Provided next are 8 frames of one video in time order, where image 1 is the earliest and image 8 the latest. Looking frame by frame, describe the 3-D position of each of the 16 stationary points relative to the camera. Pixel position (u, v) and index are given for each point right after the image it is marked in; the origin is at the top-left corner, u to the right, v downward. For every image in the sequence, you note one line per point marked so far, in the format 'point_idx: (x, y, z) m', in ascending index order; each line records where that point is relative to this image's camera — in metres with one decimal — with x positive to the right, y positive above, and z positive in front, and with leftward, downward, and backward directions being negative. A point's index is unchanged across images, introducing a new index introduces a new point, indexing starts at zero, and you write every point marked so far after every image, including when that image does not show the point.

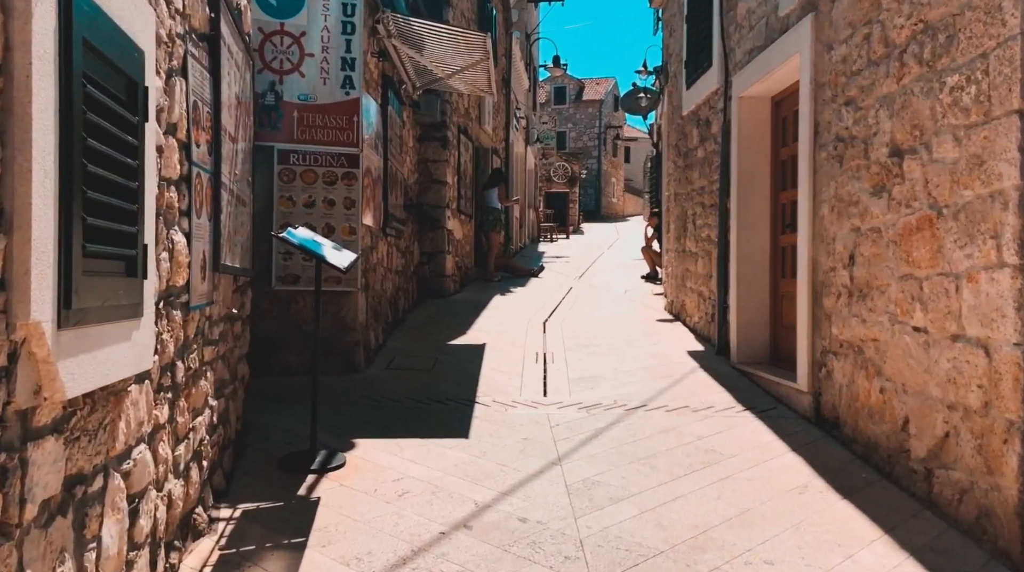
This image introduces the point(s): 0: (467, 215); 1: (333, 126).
0: (-0.6, +1.0, +10.8) m
1: (-1.3, +1.1, +5.7) m
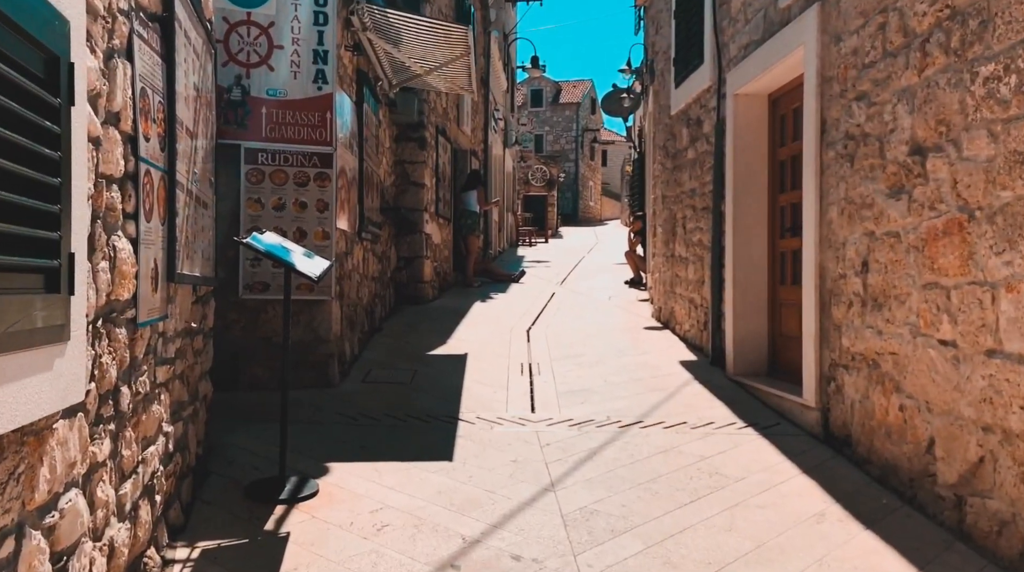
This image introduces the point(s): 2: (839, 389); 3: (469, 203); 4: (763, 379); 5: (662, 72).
0: (-0.9, +0.9, +10.4) m
1: (-1.4, +1.1, +5.3) m
2: (+1.7, -0.5, +4.2) m
3: (-0.6, +1.1, +10.7) m
4: (+1.8, -0.7, +5.5) m
5: (+1.6, +2.2, +8.2) m
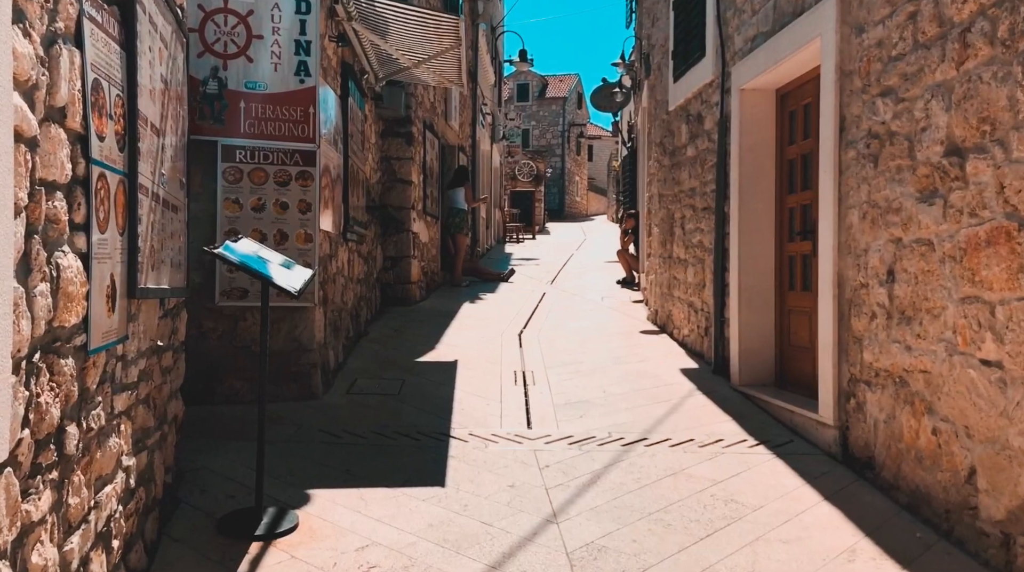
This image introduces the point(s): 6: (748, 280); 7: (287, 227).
0: (-1.0, +0.9, +10.1) m
1: (-1.4, +1.0, +5.0) m
2: (+1.7, -0.6, +3.9) m
3: (-0.7, +1.1, +10.4) m
4: (+1.7, -0.7, +5.2) m
5: (+1.5, +2.2, +7.9) m
6: (+1.6, 0.0, +5.4) m
7: (-1.4, +0.4, +5.0) m
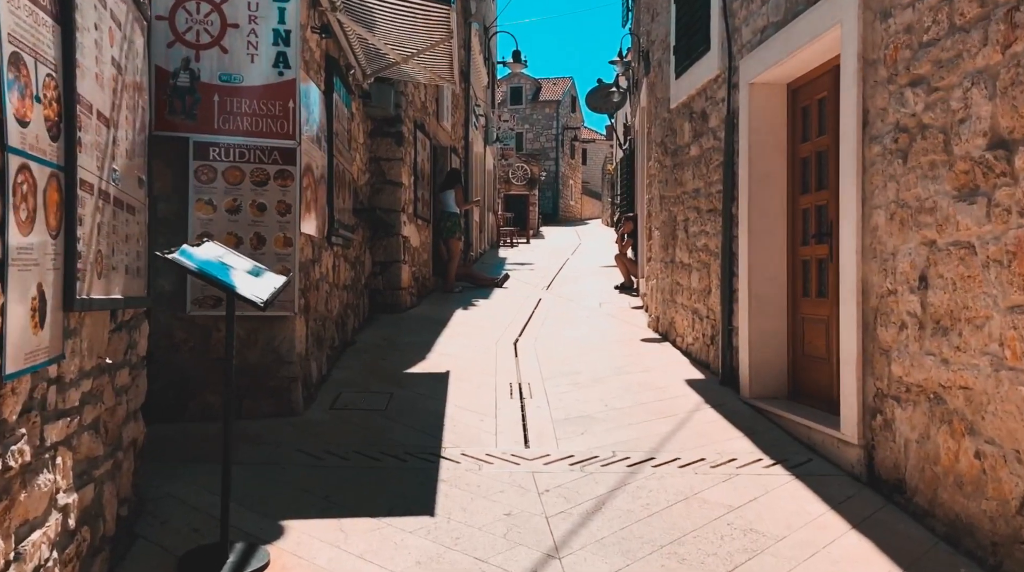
0: (-1.1, +0.8, +9.8) m
1: (-1.4, +1.0, +4.6) m
2: (+1.7, -0.6, +3.6) m
3: (-0.8, +1.1, +10.1) m
4: (+1.7, -0.7, +4.9) m
5: (+1.4, +2.2, +7.6) m
6: (+1.6, 0.0, +5.1) m
7: (-1.5, +0.3, +4.7) m
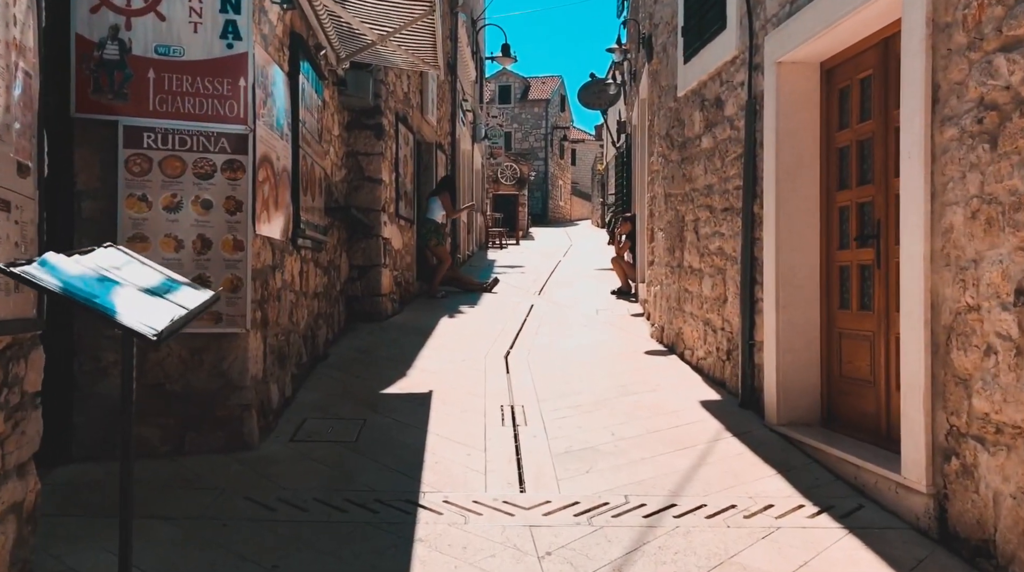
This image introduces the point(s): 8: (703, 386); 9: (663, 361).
0: (-1.2, +0.7, +9.0) m
1: (-1.5, +0.9, +3.9) m
2: (+1.7, -0.7, +2.9) m
3: (-0.9, +1.0, +9.4) m
4: (+1.6, -0.8, +4.2) m
5: (+1.3, +2.1, +7.0) m
6: (+1.5, -0.1, +4.4) m
7: (-1.5, +0.3, +4.0) m
8: (+1.3, -0.7, +5.4) m
9: (+1.2, -0.6, +6.1) m
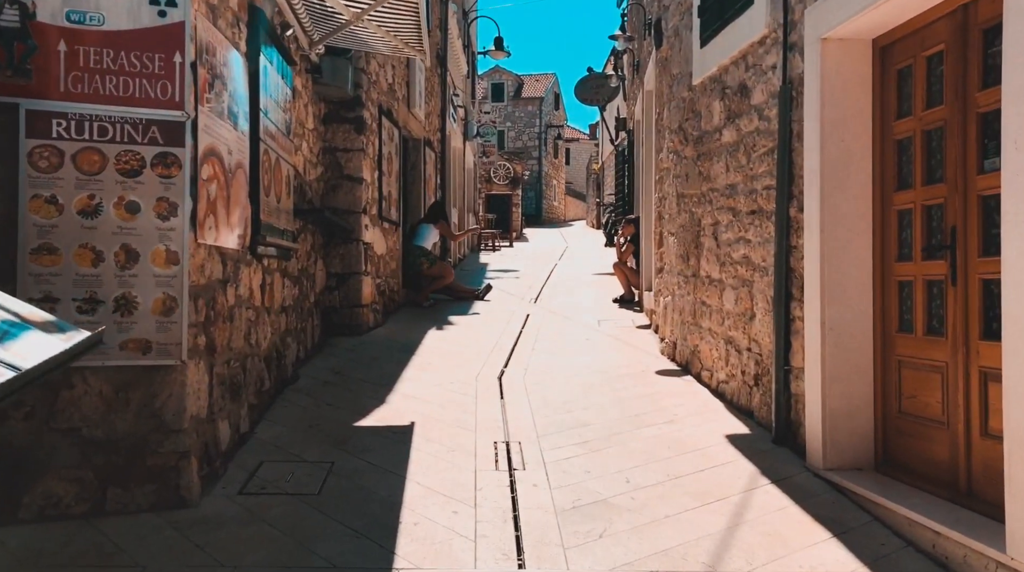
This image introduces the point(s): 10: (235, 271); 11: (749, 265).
0: (-1.3, +0.7, +8.3) m
1: (-1.5, +0.9, +3.2) m
2: (+1.7, -0.8, +2.2) m
3: (-1.0, +0.9, +8.6) m
4: (+1.6, -0.9, +3.5) m
5: (+1.3, +2.0, +6.3) m
6: (+1.5, -0.1, +3.7) m
7: (-1.5, +0.2, +3.2) m
8: (+1.3, -0.8, +4.7) m
9: (+1.1, -0.7, +5.4) m
10: (-1.4, +0.1, +4.1) m
11: (+1.4, +0.1, +4.7) m
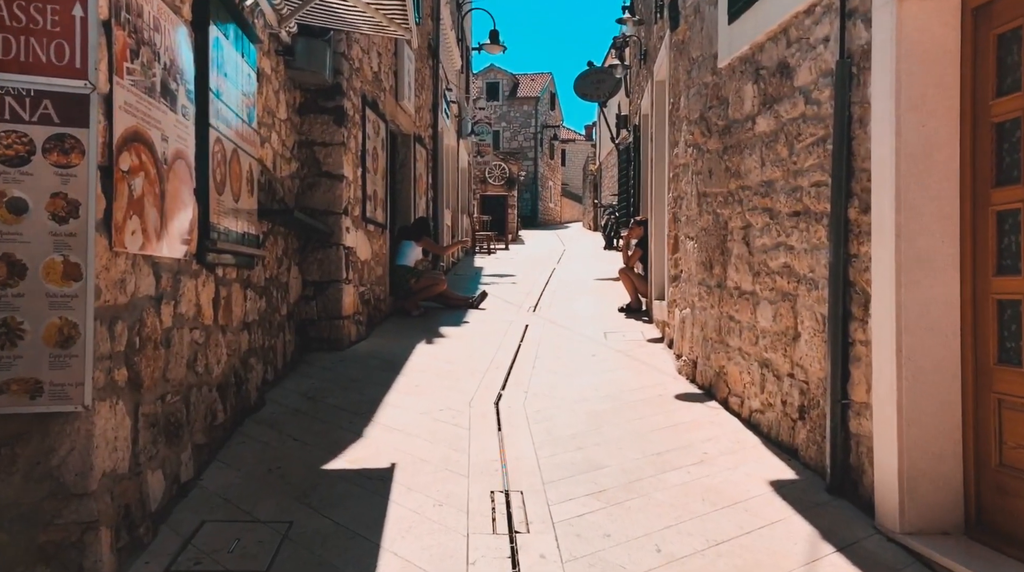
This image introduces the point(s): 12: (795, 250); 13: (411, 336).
0: (-1.3, +0.6, +7.6) m
1: (-1.5, +0.8, +2.4) m
2: (+1.7, -0.8, +1.5) m
3: (-1.0, +0.8, +7.9) m
4: (+1.6, -0.9, +2.8) m
5: (+1.3, +1.9, +5.5) m
6: (+1.5, -0.2, +3.0) m
7: (-1.5, +0.1, +2.5) m
8: (+1.3, -0.8, +3.9) m
9: (+1.1, -0.7, +4.7) m
10: (-1.4, 0.0, +3.4) m
11: (+1.4, +0.1, +4.0) m
12: (+1.4, +0.2, +4.0) m
13: (-0.9, -0.4, +7.0) m
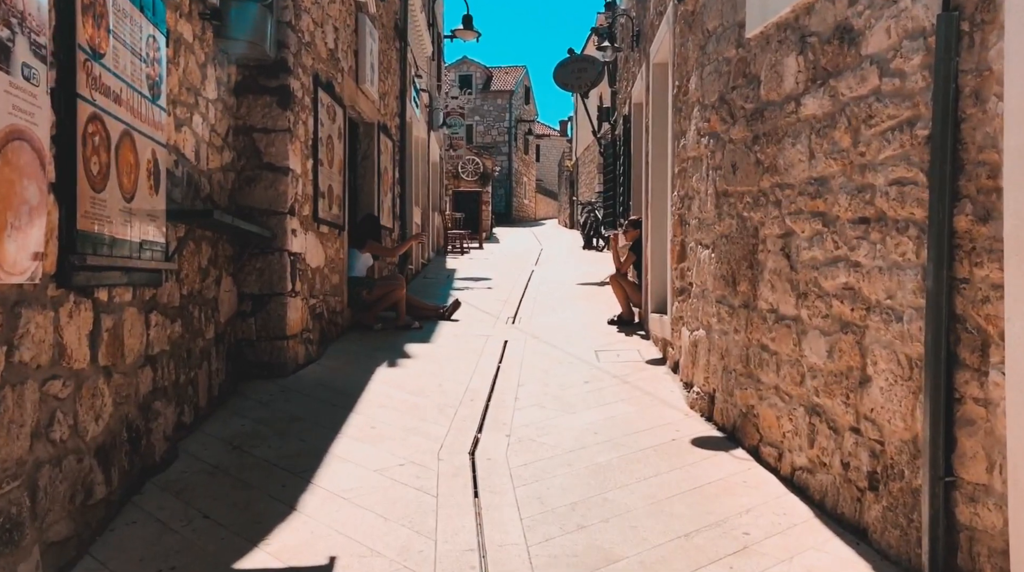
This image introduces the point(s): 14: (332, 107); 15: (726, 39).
0: (-1.5, +0.5, +6.5) m
1: (-1.5, +0.7, +1.4) m
2: (+1.7, -0.9, +0.5) m
3: (-1.2, +0.7, +6.9) m
4: (+1.6, -1.1, +1.9) m
5: (+1.2, +1.8, +4.6) m
6: (+1.5, -0.3, +2.1) m
7: (-1.5, 0.0, +1.5) m
8: (+1.2, -0.9, +3.0) m
9: (+1.0, -0.8, +3.7) m
10: (-1.5, -0.1, +2.3) m
11: (+1.3, -0.1, +3.1) m
12: (+1.3, +0.1, +3.0) m
13: (-1.1, -0.5, +6.0) m
14: (-1.5, +1.4, +6.4) m
15: (+1.2, +1.3, +4.3) m
